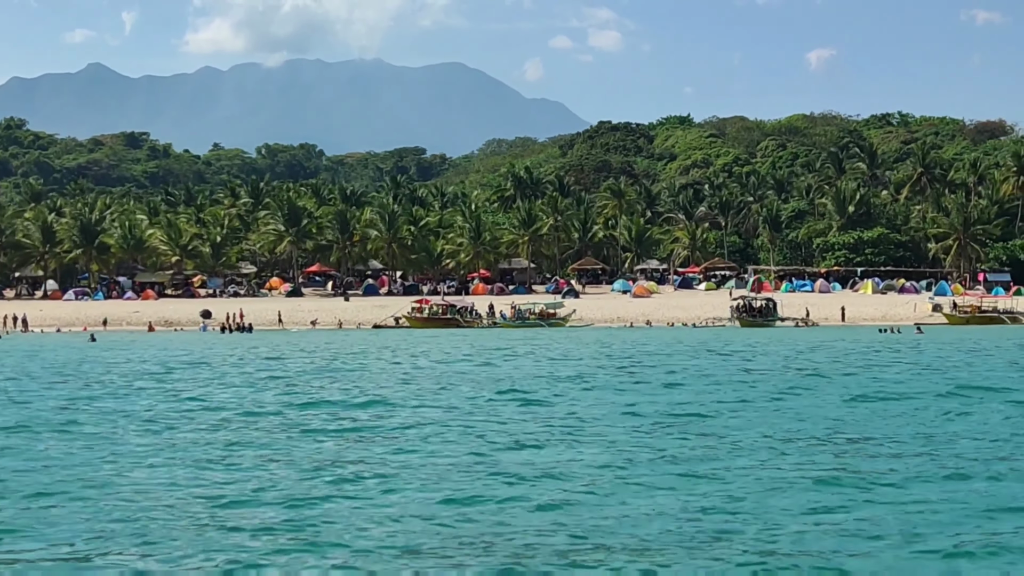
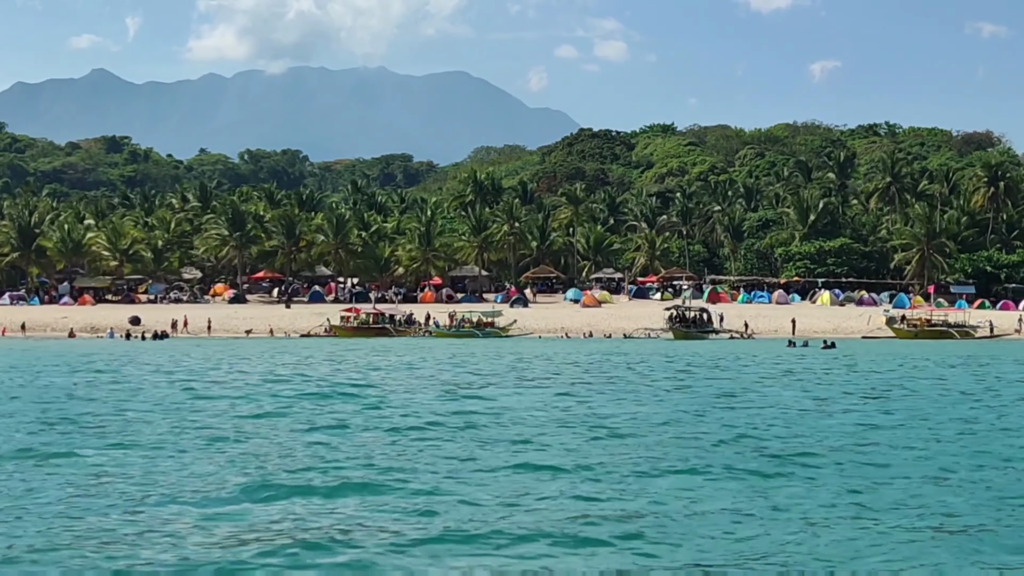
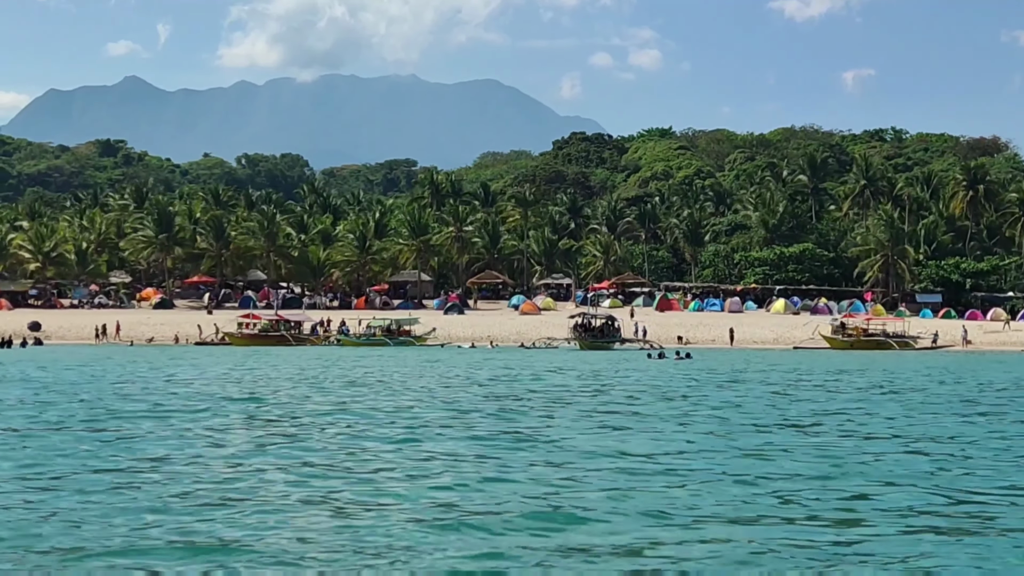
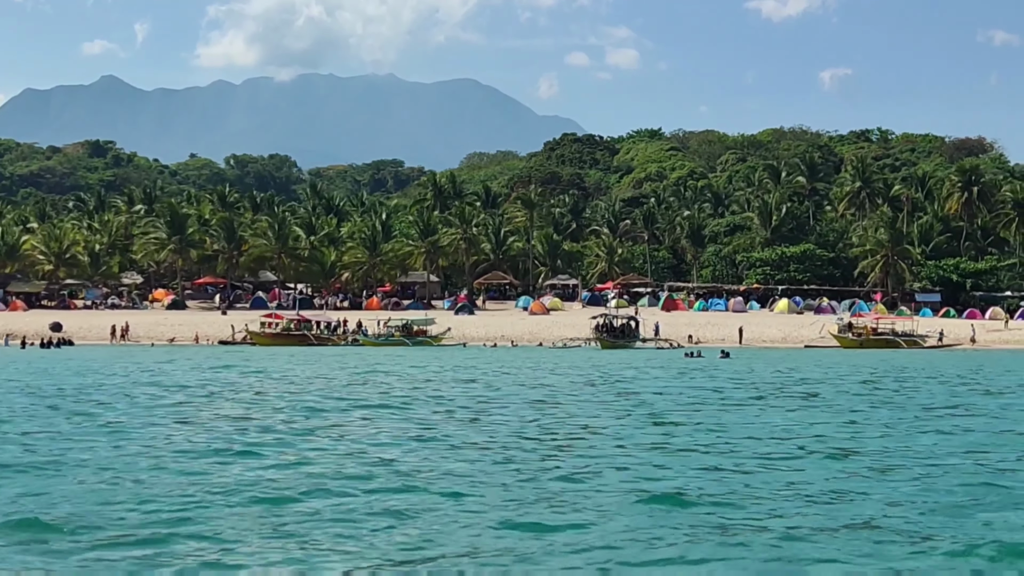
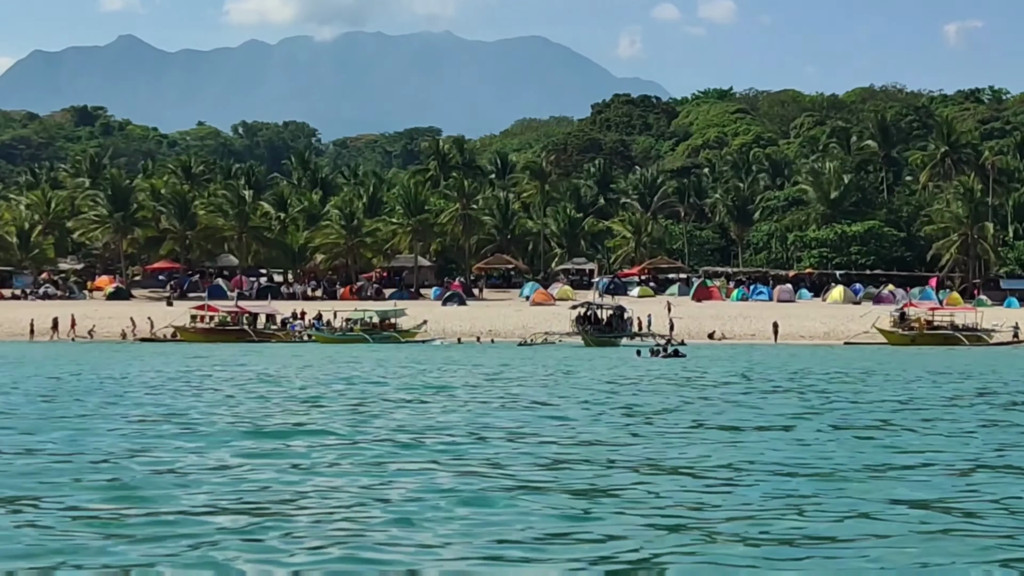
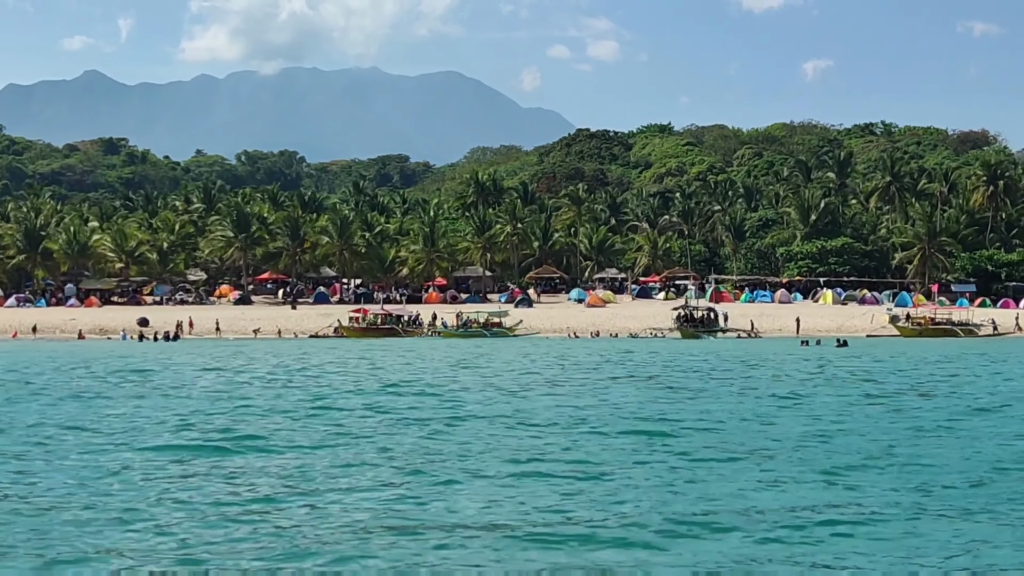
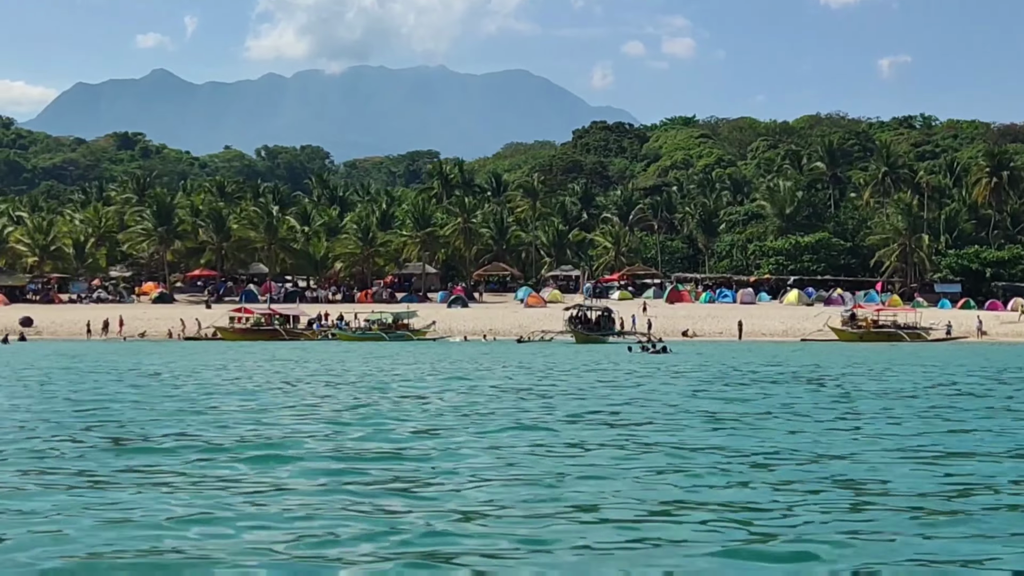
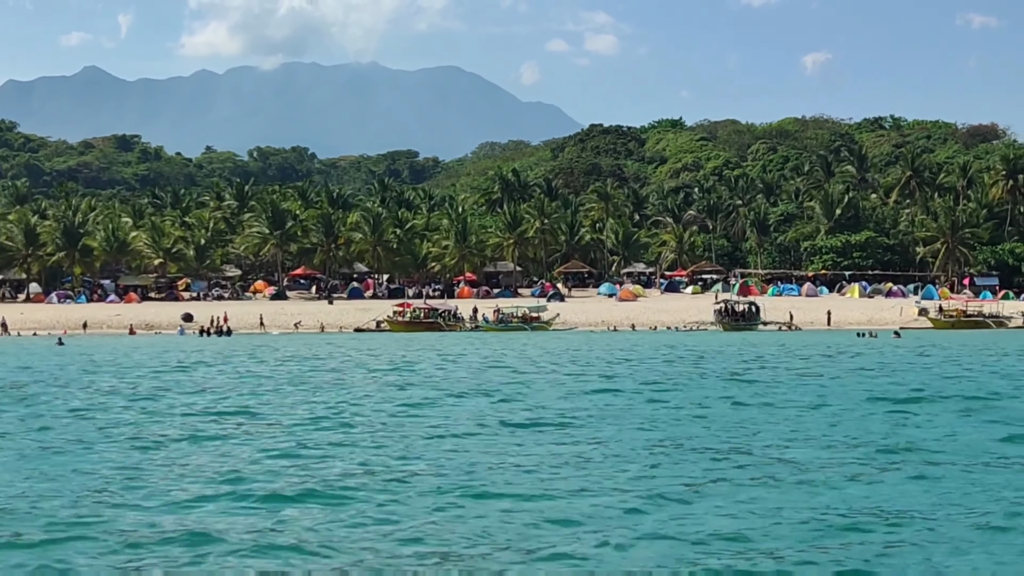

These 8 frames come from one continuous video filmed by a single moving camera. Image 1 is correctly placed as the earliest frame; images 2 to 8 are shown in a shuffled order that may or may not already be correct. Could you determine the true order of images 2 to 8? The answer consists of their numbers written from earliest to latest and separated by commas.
8, 6, 2, 4, 3, 7, 5
